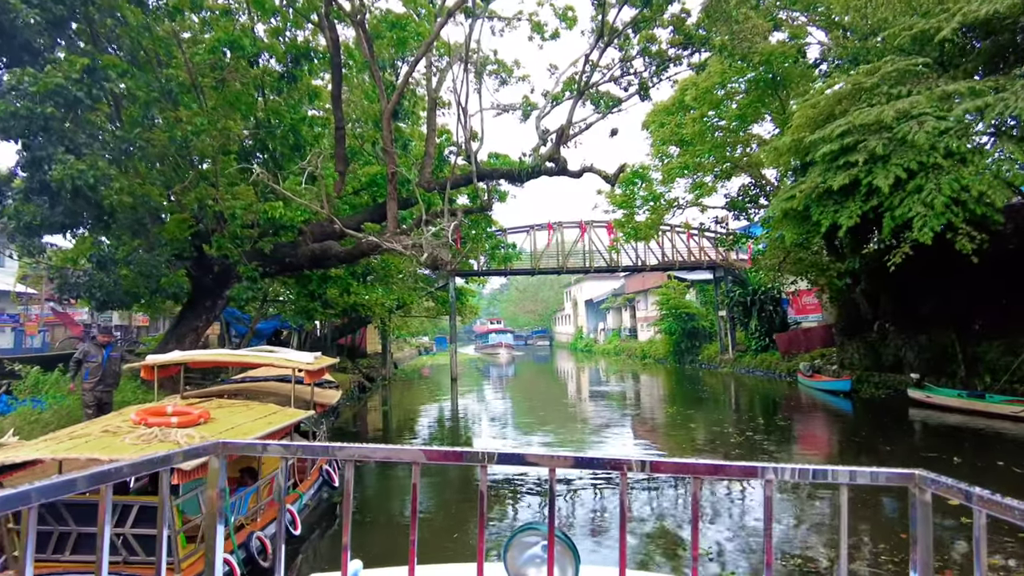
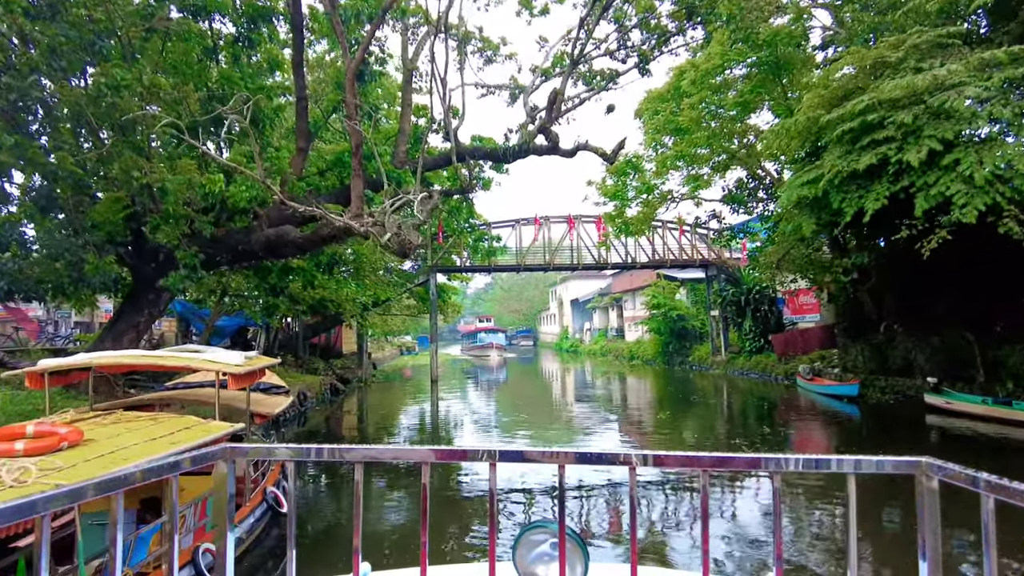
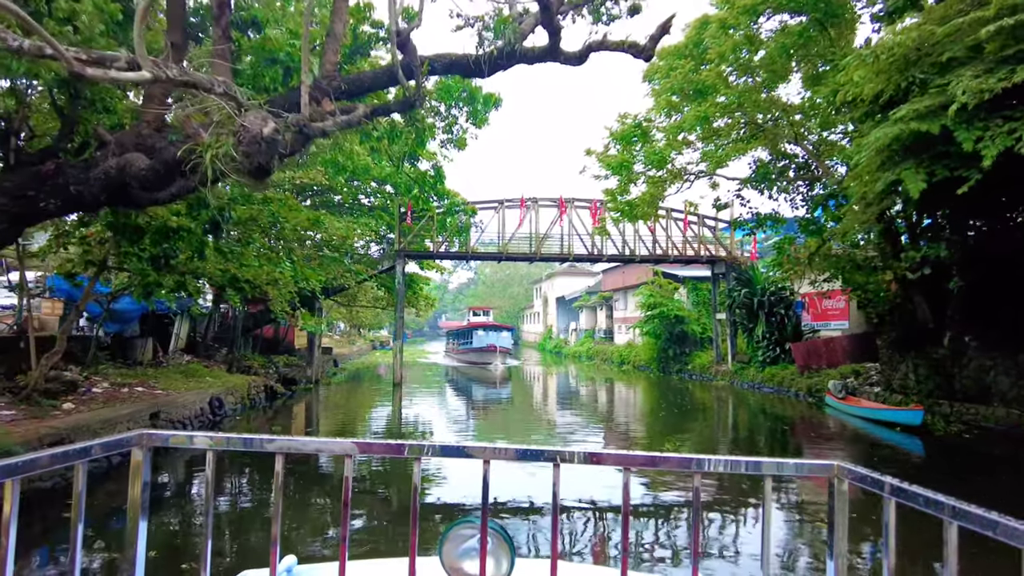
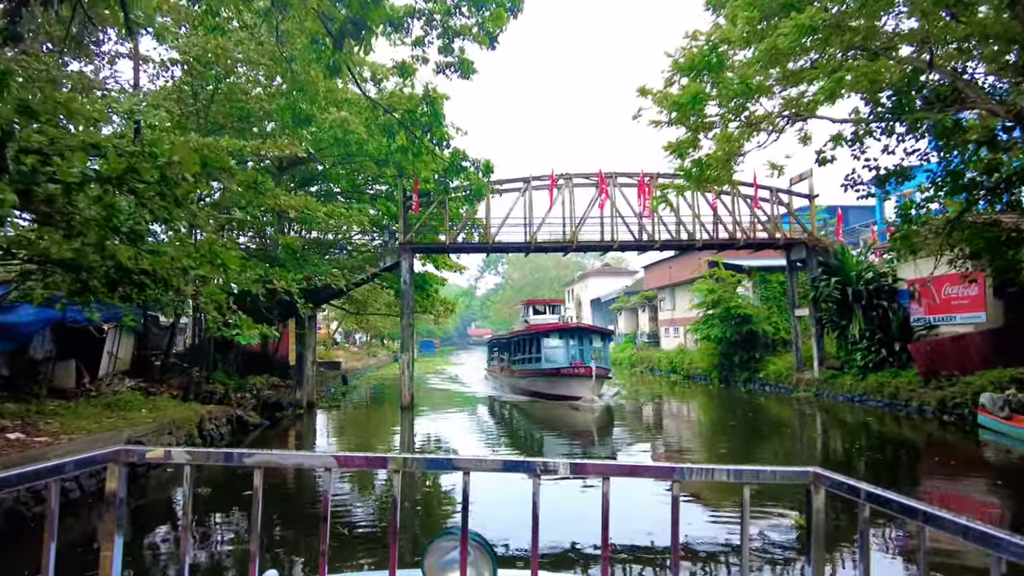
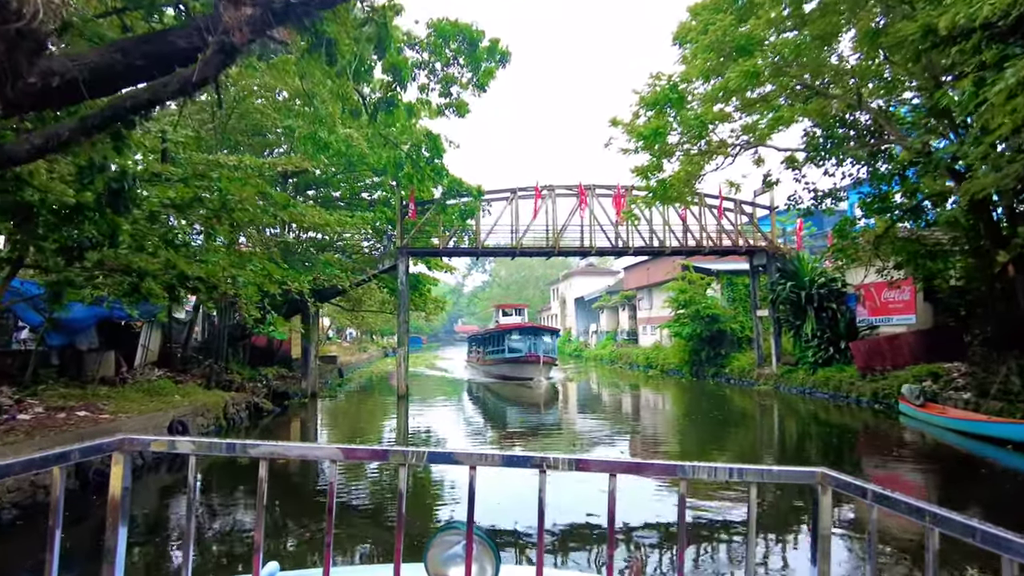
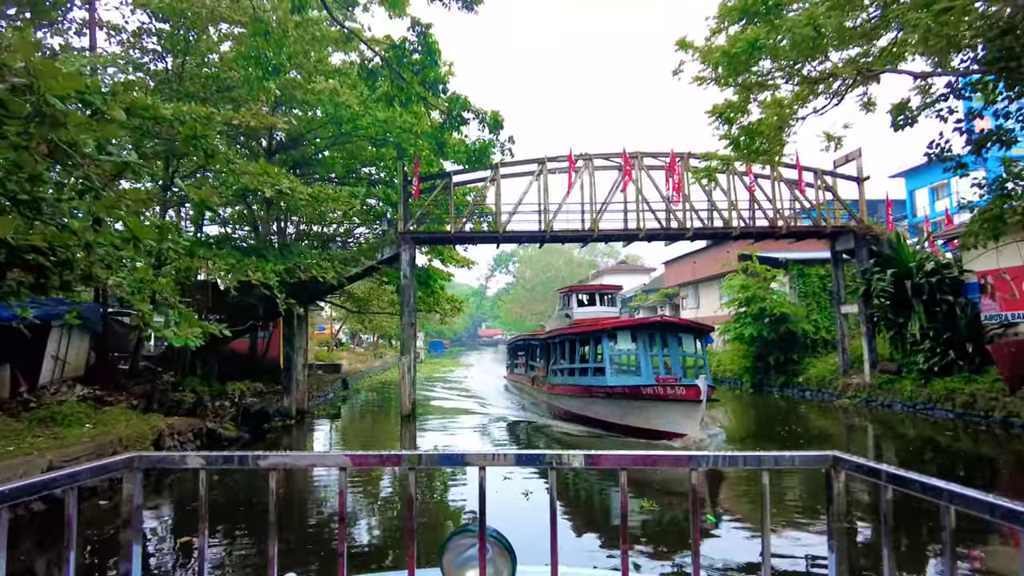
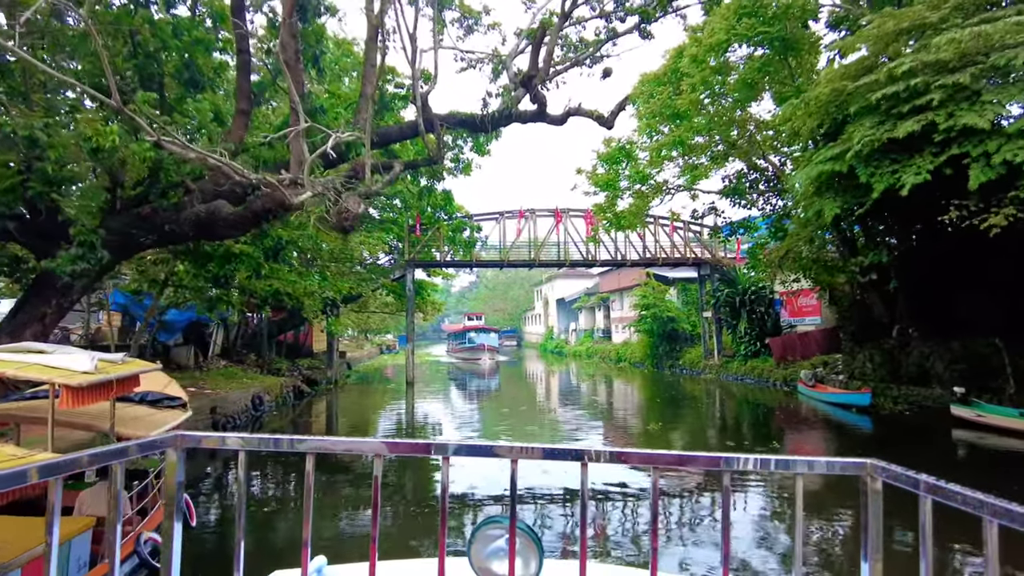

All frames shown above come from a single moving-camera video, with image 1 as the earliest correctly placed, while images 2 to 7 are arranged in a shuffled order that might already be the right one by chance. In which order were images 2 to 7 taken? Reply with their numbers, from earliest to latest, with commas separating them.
2, 7, 3, 5, 4, 6
